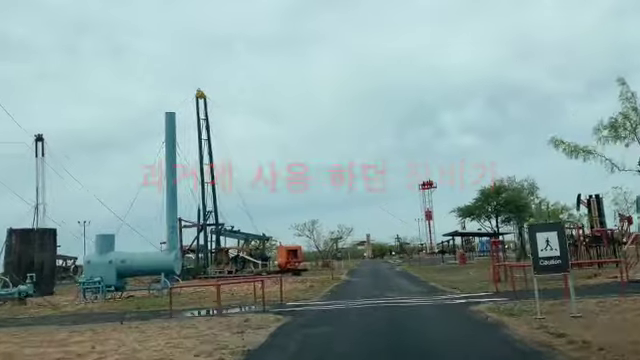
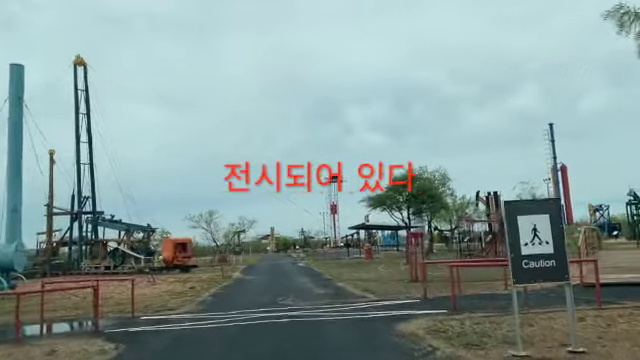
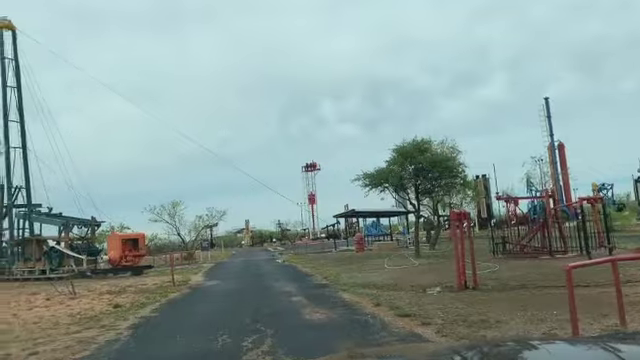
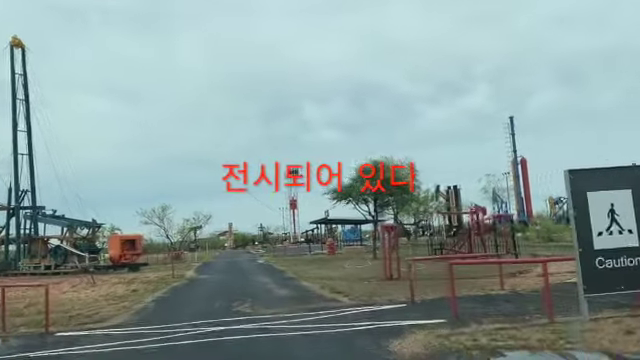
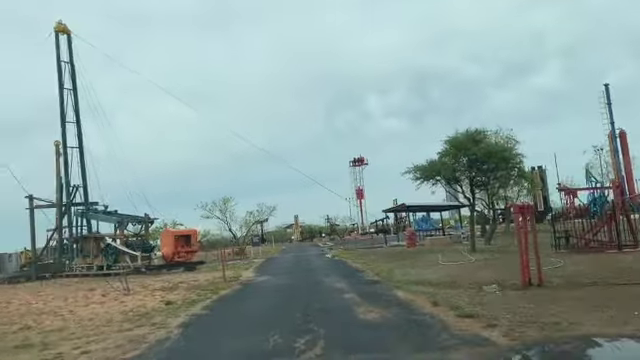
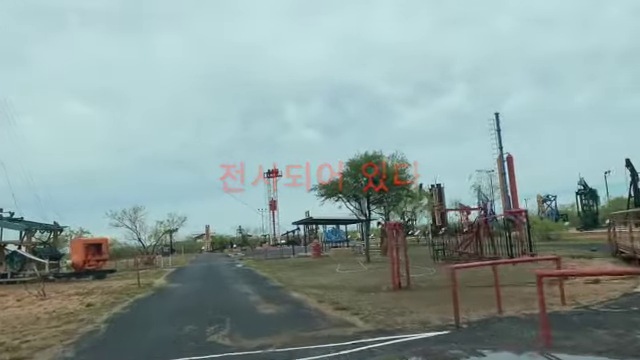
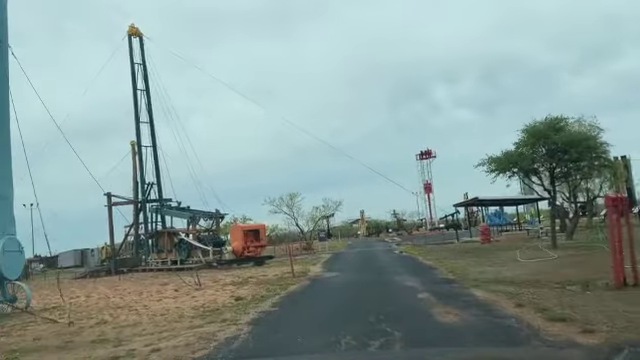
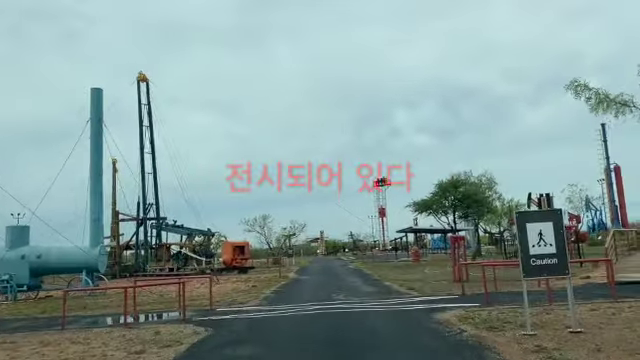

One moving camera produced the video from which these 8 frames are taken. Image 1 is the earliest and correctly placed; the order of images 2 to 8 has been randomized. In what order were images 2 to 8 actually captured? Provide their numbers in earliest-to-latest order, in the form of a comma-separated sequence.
8, 2, 4, 6, 3, 5, 7
